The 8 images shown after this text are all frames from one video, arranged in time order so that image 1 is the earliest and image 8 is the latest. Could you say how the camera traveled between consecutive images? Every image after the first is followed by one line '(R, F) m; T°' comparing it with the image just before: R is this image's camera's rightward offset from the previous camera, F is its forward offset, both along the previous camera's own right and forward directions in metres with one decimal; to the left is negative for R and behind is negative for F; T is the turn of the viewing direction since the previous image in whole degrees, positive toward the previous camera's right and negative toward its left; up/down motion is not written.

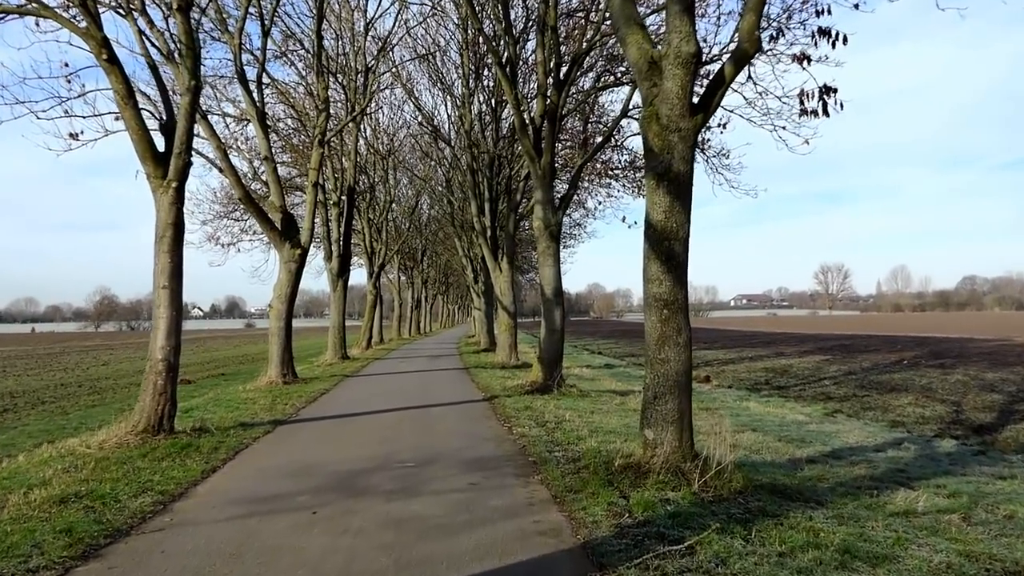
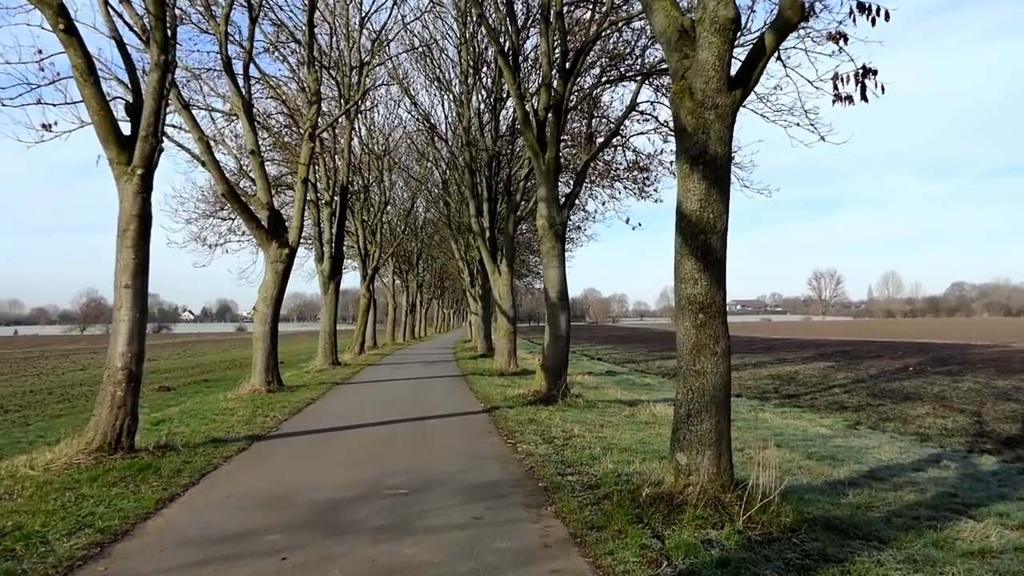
(-0.1, +1.0) m; 0°
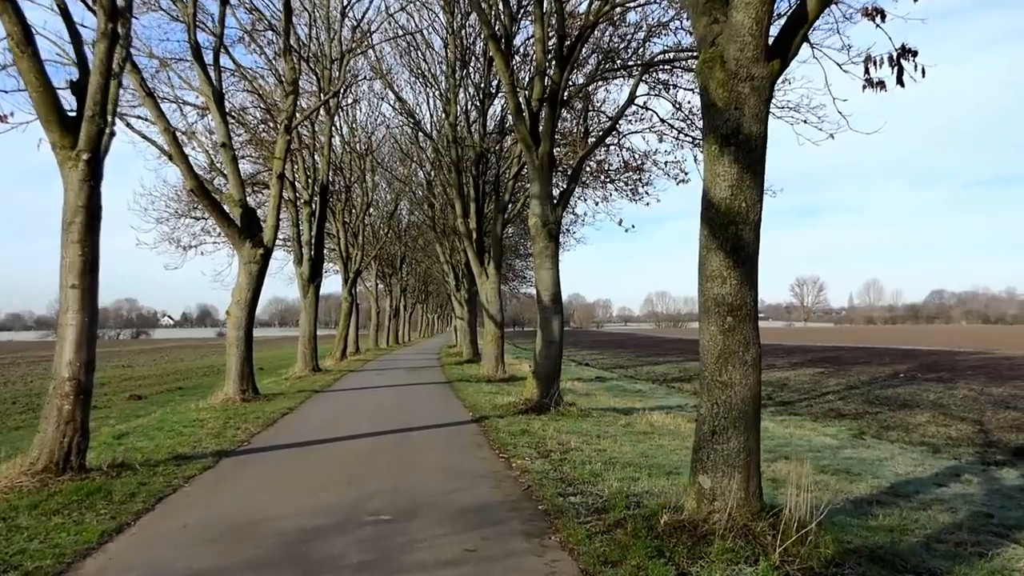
(-0.1, +0.7) m; +1°
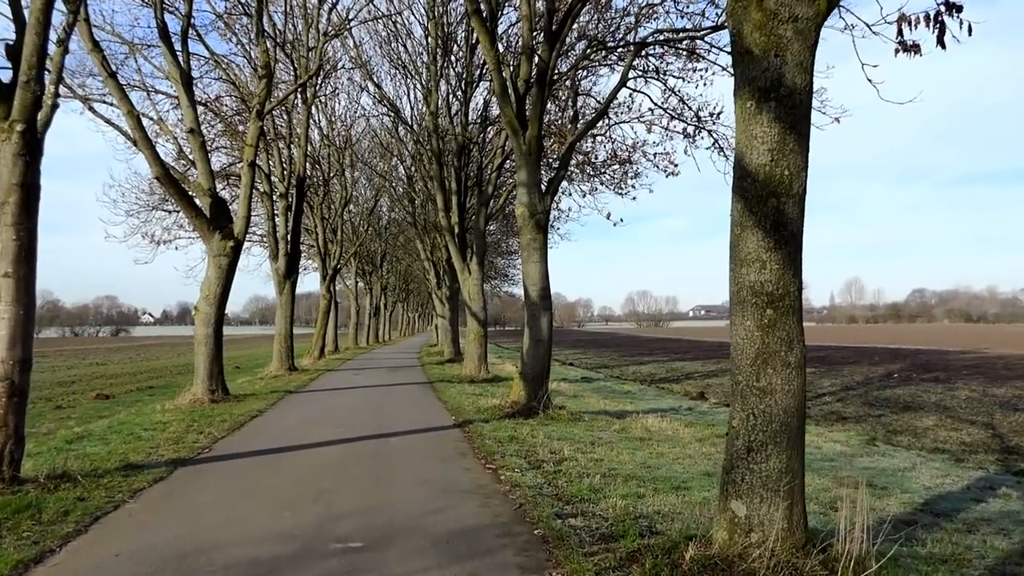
(-0.1, +0.9) m; +1°
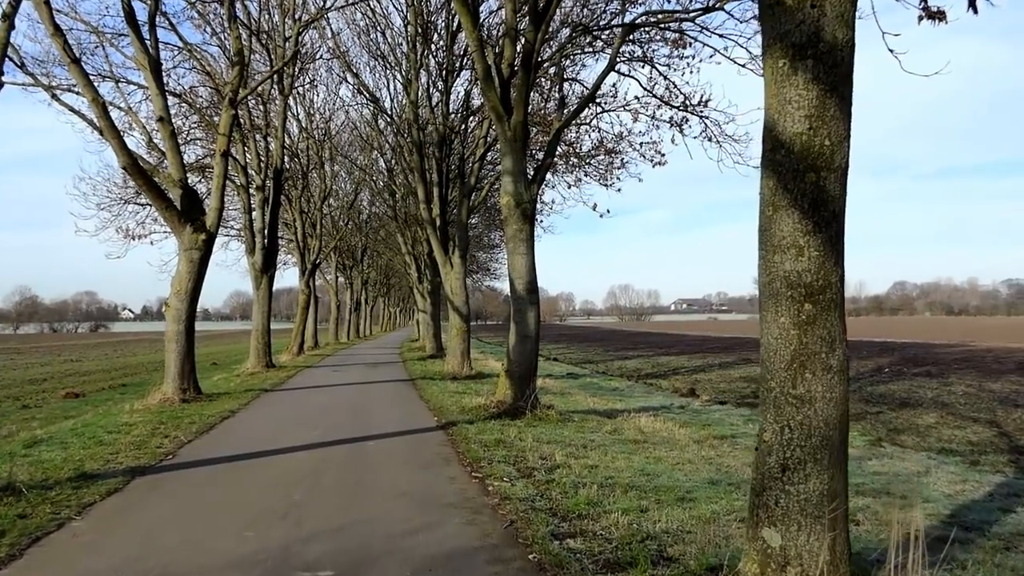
(0.0, +0.7) m; +1°
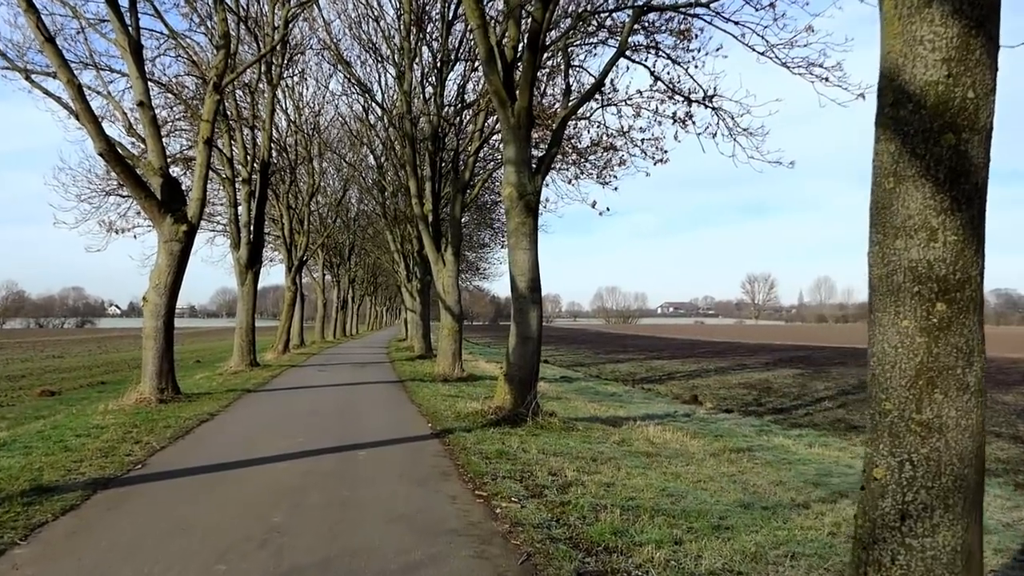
(-0.2, +0.8) m; +1°
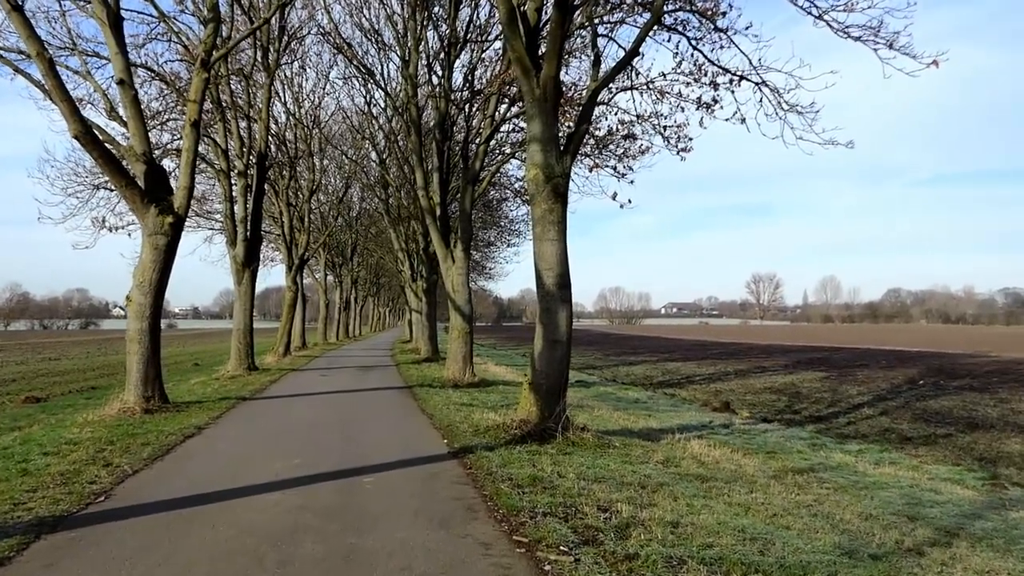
(-0.3, +1.4) m; 0°
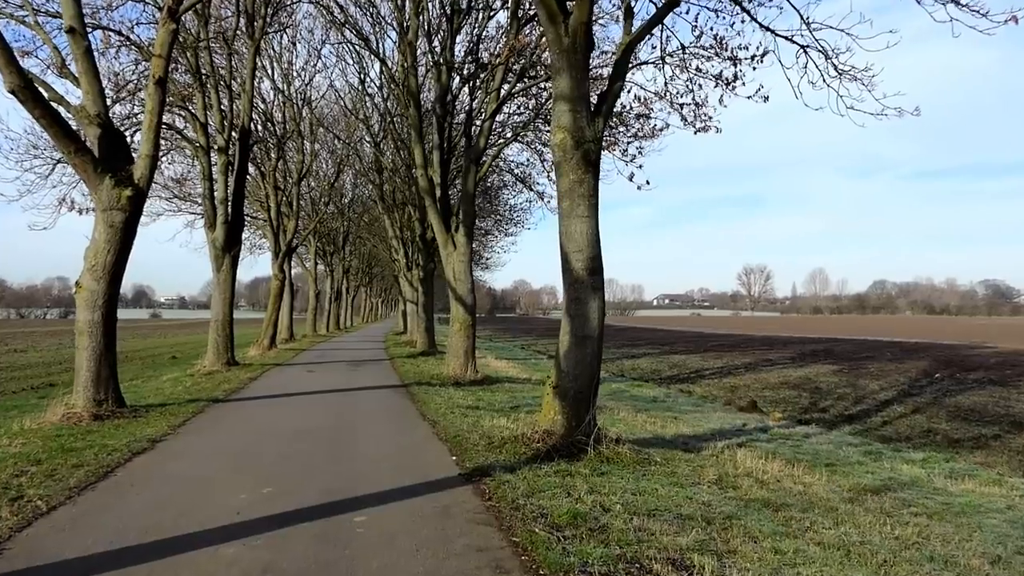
(-0.3, +1.6) m; +1°
